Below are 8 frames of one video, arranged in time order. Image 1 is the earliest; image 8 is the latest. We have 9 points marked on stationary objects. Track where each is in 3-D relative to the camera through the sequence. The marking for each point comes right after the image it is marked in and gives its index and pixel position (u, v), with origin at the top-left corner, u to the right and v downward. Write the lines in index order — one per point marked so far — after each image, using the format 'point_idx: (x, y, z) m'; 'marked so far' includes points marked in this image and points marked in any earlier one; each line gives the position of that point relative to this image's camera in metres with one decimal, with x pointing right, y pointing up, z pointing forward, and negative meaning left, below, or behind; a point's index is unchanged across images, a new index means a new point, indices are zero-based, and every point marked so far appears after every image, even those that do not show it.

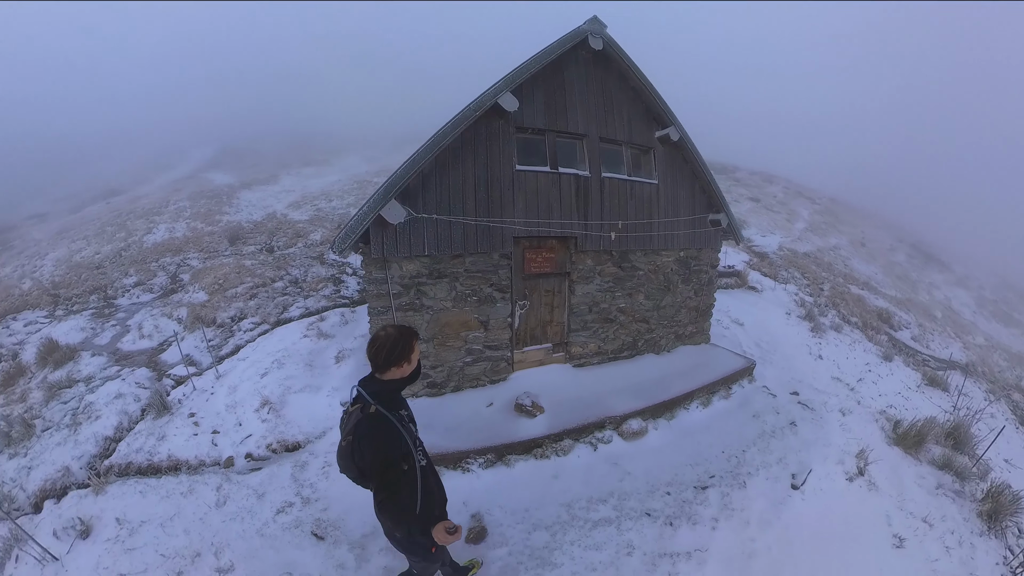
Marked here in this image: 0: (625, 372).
0: (+1.5, -1.1, +6.3) m
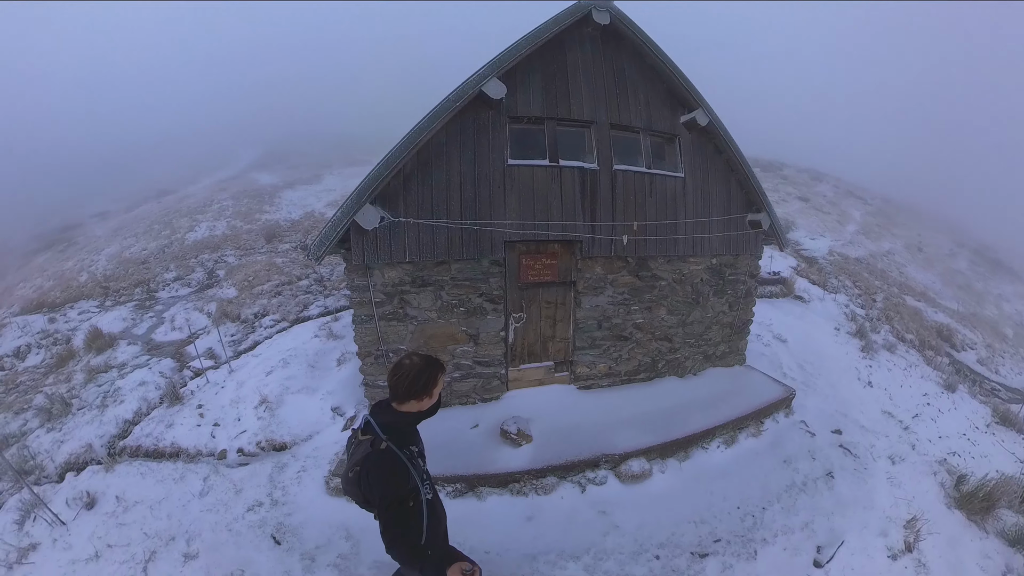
0: (+1.5, -1.3, +5.6) m
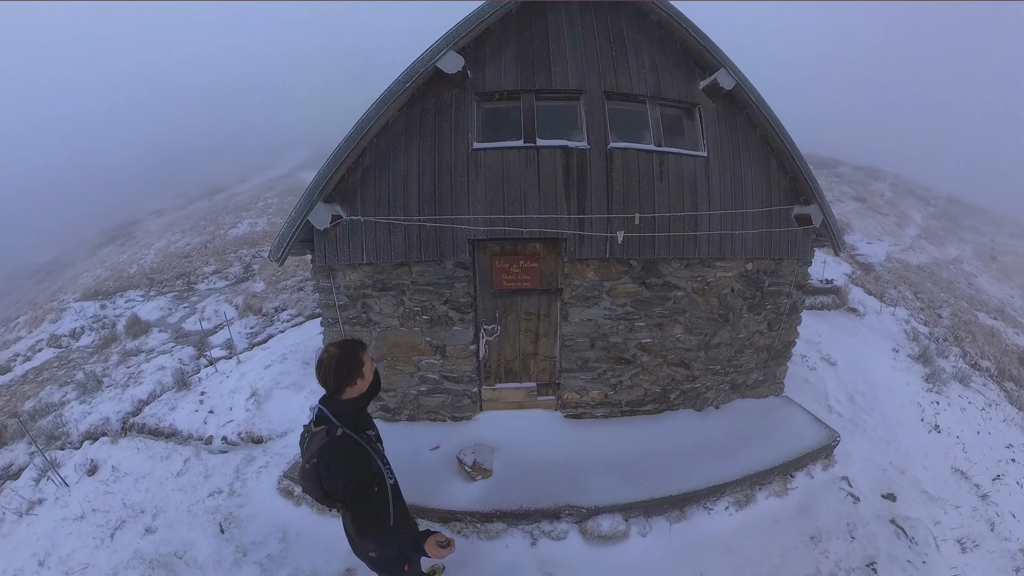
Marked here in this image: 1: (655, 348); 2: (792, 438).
0: (+1.2, -1.4, +4.7) m
1: (+1.4, -0.6, +4.6) m
2: (+2.7, -1.4, +4.6) m
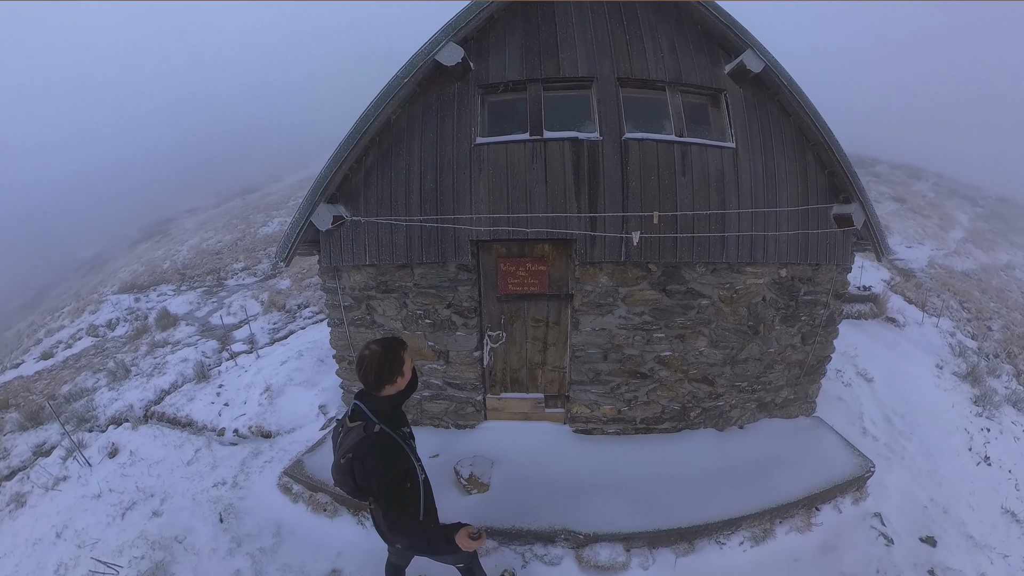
0: (+1.2, -1.5, +4.4) m
1: (+1.4, -0.7, +4.3) m
2: (+2.7, -1.5, +4.2) m
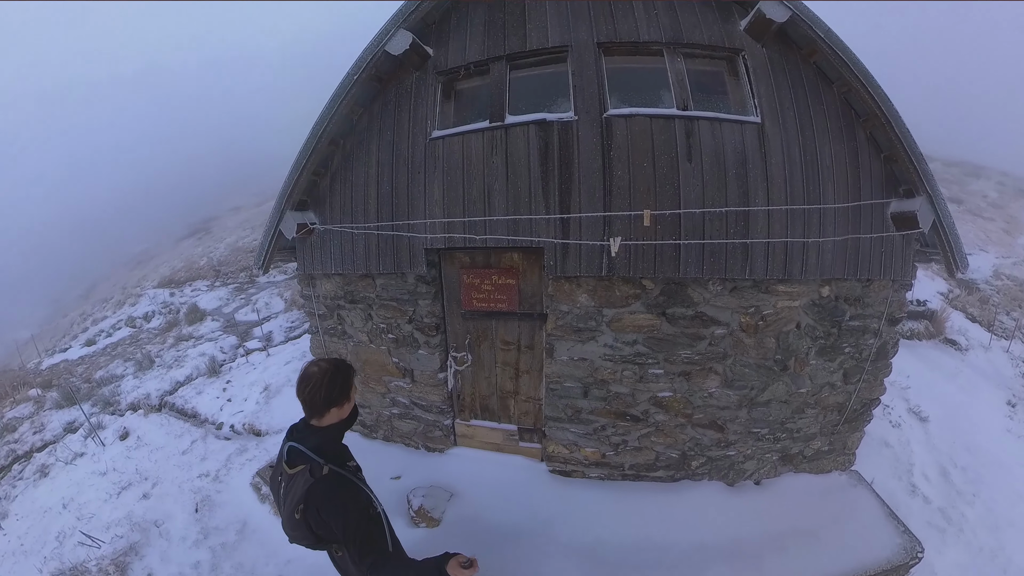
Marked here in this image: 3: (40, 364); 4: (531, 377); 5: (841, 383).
0: (+1.0, -1.6, +3.6) m
1: (+1.2, -0.8, +3.5) m
2: (+2.4, -1.7, +3.3) m
3: (-11.2, -1.6, +11.3) m
4: (+0.2, -0.7, +3.8) m
5: (+2.6, -0.7, +3.8) m
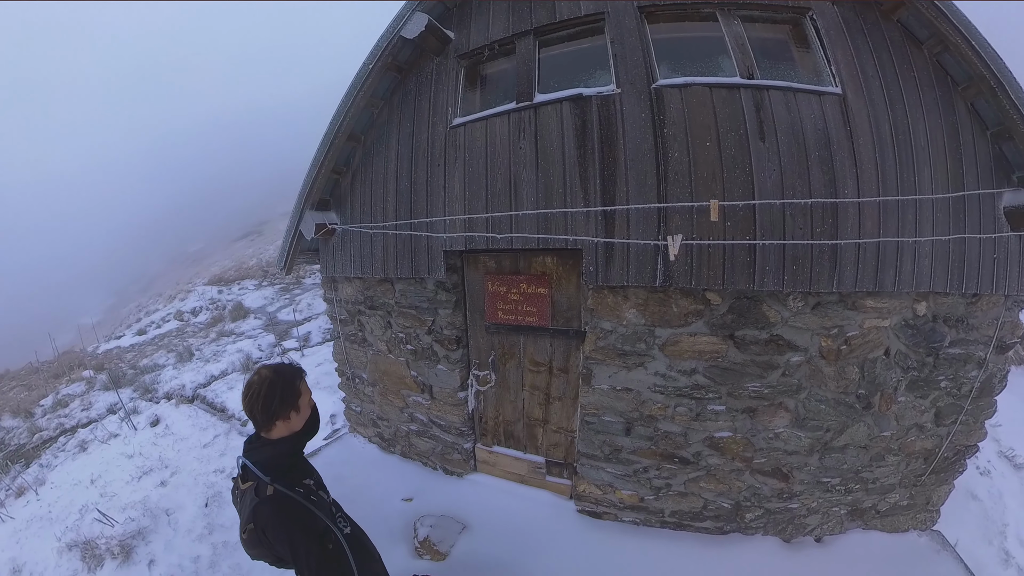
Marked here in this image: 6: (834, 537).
0: (+1.2, -1.7, +3.0) m
1: (+1.3, -0.9, +2.9) m
2: (+2.5, -1.8, +2.6) m
3: (-10.4, -1.5, +11.7) m
4: (+0.4, -0.8, +3.2) m
5: (+2.8, -0.9, +3.0) m
6: (+2.3, -1.6, +3.1) m
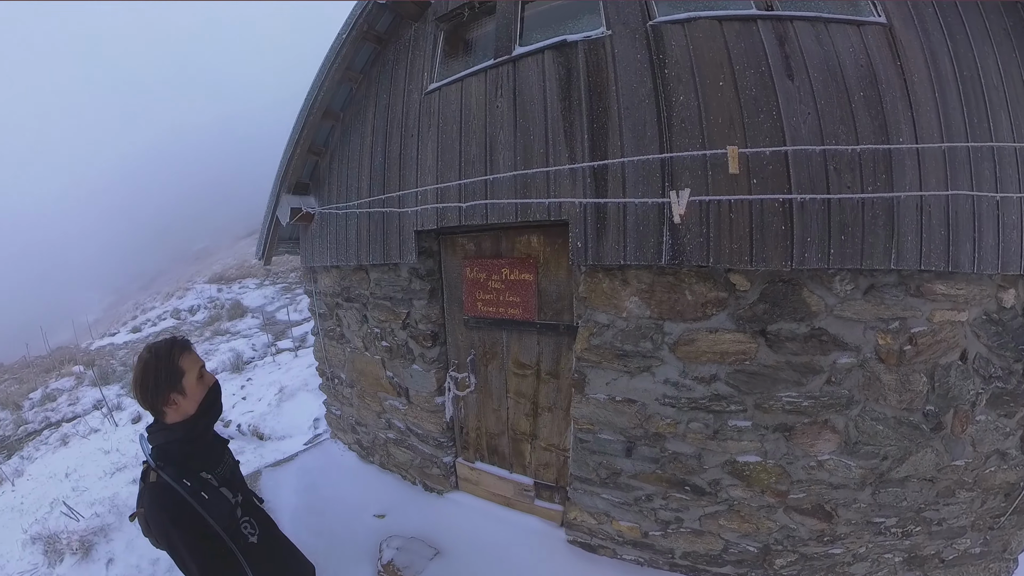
0: (+1.0, -1.6, +2.4) m
1: (+1.2, -0.9, +2.3) m
2: (+2.4, -1.8, +2.0) m
3: (-10.2, -1.3, +11.5) m
4: (+0.3, -0.7, +2.7) m
5: (+2.7, -0.8, +2.4) m
6: (+2.2, -1.6, +2.5) m
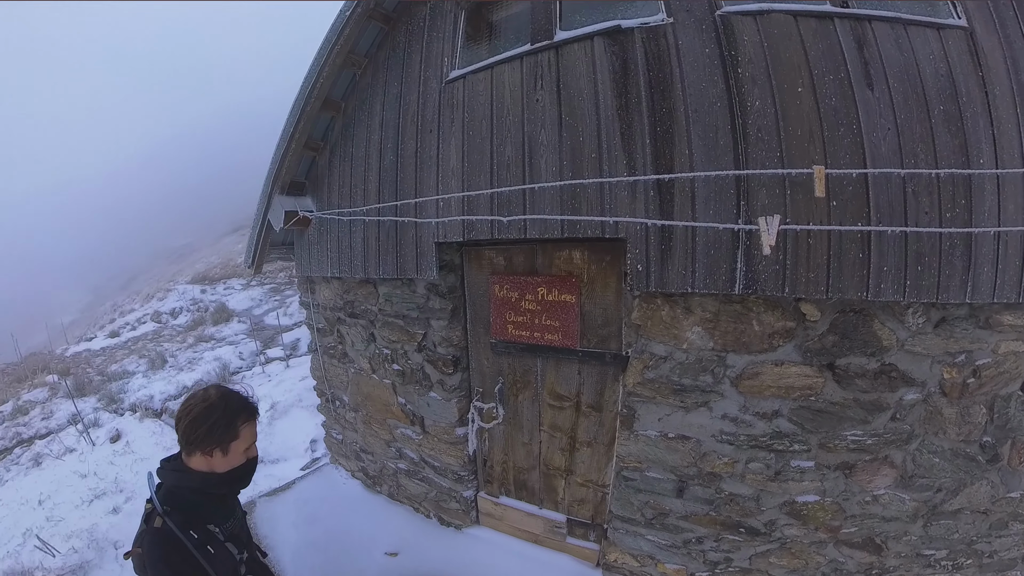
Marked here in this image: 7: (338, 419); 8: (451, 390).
0: (+1.2, -1.7, +2.3) m
1: (+1.4, -1.0, +2.2) m
2: (+2.6, -1.9, +1.8) m
3: (-10.3, -1.6, +11.0) m
4: (+0.4, -0.8, +2.5) m
5: (+2.9, -1.0, +2.3) m
6: (+2.3, -1.7, +2.4) m
7: (-1.5, -1.1, +4.1) m
8: (-0.3, -0.6, +2.6) m
